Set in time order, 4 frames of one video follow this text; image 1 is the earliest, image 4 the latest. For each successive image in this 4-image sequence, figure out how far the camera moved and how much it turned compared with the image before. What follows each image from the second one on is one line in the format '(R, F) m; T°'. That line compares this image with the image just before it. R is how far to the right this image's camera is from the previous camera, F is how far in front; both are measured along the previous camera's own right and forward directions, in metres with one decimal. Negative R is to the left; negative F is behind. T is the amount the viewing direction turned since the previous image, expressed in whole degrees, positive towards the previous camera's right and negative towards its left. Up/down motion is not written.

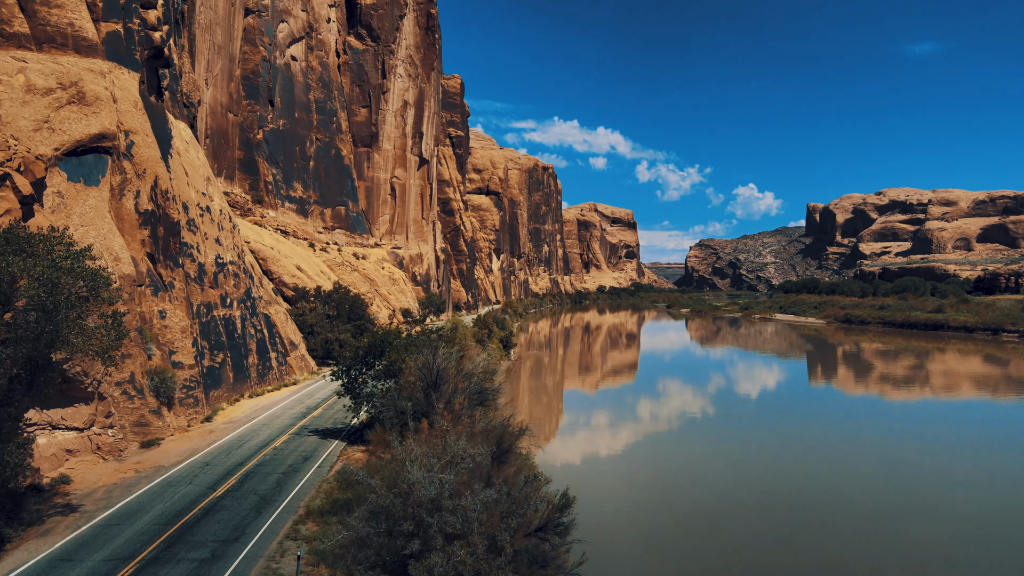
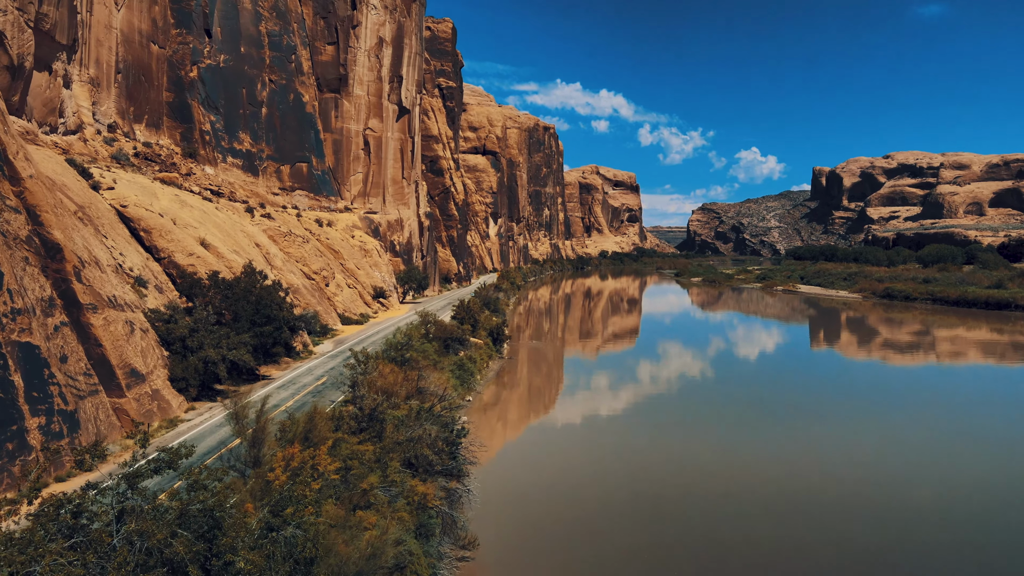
(+0.3, +7.1) m; 0°
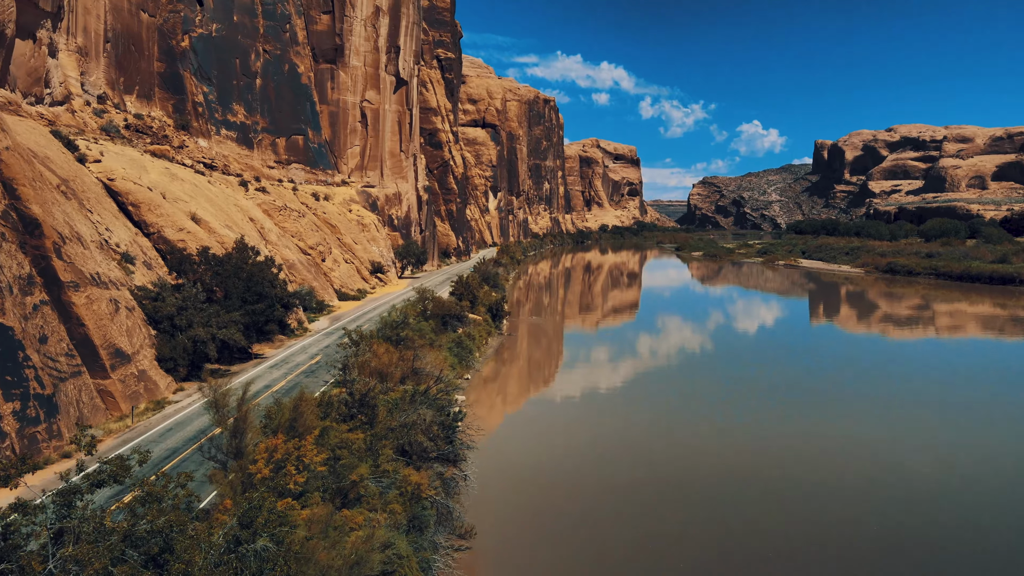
(0.0, +0.4) m; 0°
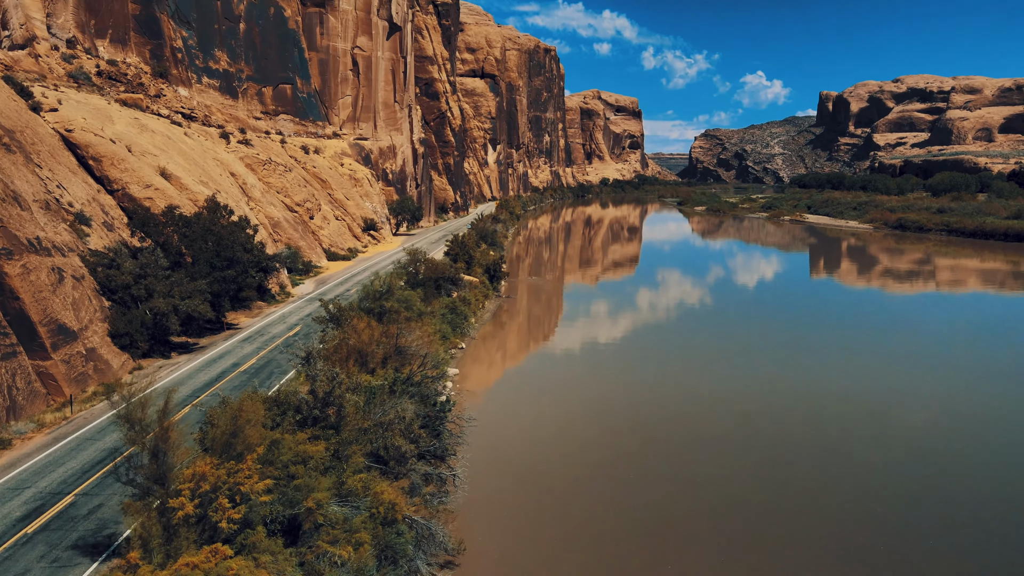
(+0.1, +1.3) m; 0°
